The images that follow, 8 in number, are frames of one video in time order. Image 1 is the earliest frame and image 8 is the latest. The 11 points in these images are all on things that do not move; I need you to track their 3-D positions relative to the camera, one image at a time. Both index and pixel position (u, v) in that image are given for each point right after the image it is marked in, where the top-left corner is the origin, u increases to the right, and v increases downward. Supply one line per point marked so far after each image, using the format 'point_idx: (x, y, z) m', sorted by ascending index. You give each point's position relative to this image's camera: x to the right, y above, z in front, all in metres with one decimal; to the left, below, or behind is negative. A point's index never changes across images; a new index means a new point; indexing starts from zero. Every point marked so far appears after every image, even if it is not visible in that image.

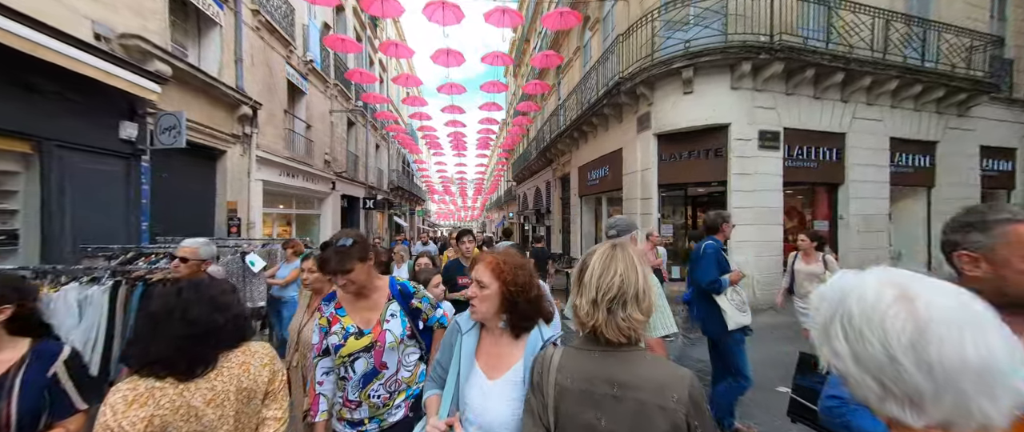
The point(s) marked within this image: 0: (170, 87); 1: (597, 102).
0: (-5.6, +2.1, +5.5) m
1: (+2.3, +3.1, +9.3) m
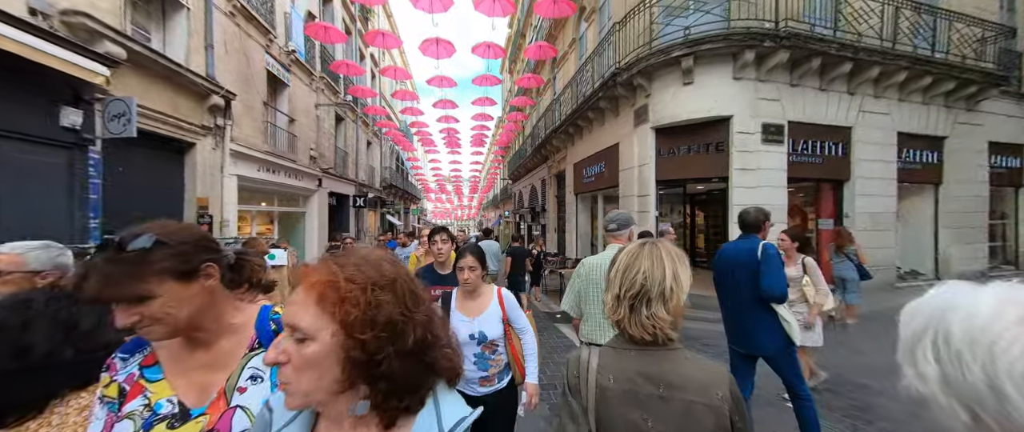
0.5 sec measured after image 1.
0: (-5.8, +2.2, +5.0) m
1: (+2.1, +3.2, +8.9) m
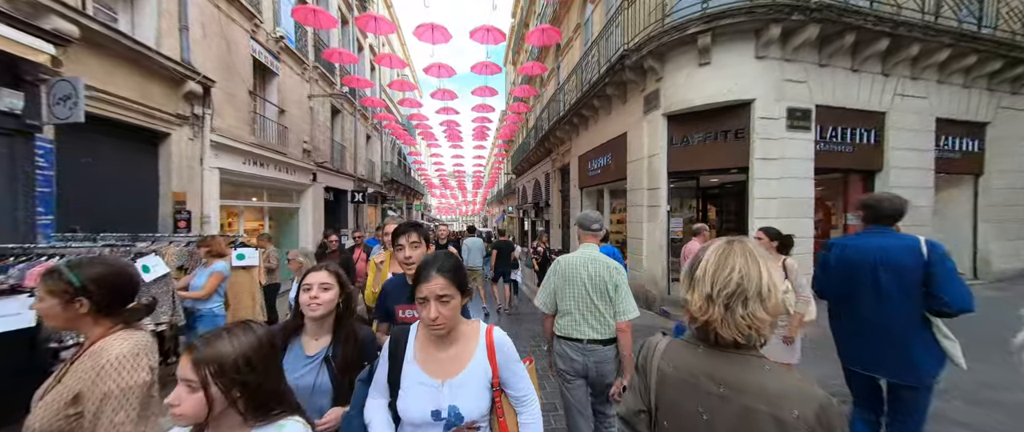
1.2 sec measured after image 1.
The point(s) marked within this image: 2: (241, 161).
0: (-5.8, +2.2, +4.6) m
1: (+2.1, +3.3, +8.3) m
2: (-6.4, +1.3, +8.1) m
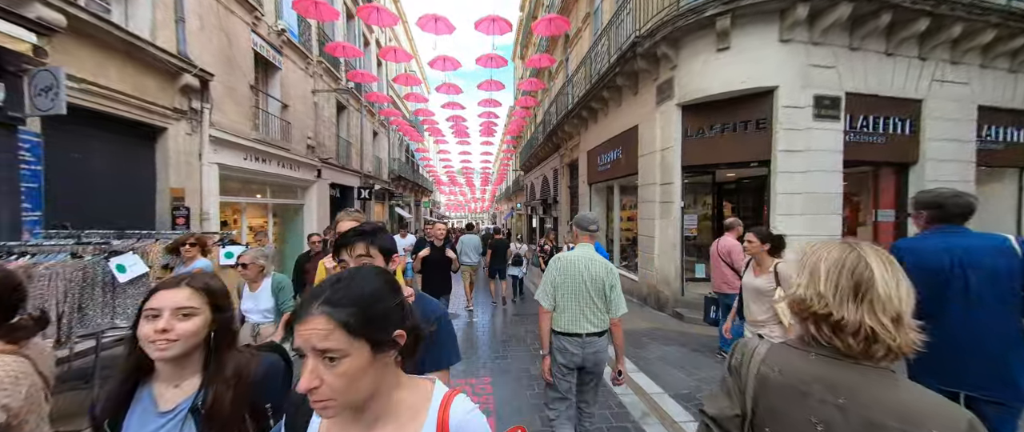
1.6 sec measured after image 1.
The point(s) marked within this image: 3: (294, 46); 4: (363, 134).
0: (-5.8, +2.3, +4.4) m
1: (+2.2, +3.4, +7.9) m
2: (-6.3, +1.4, +8.0) m
3: (-6.4, +5.0, +10.0) m
4: (-7.4, +4.1, +16.9) m
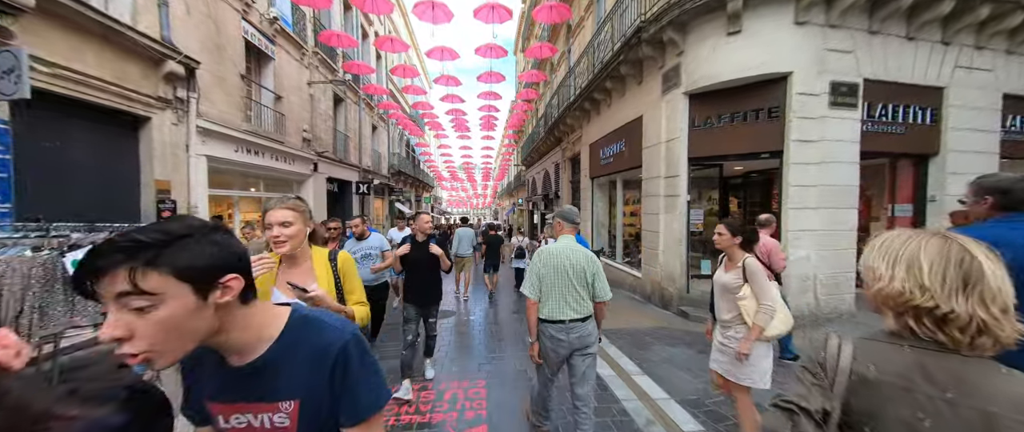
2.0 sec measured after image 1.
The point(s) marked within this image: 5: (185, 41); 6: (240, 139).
0: (-5.8, +2.4, +4.2) m
1: (+2.2, +3.5, +7.6) m
2: (-6.3, +1.5, +7.7) m
3: (-6.4, +5.2, +9.7) m
4: (-7.4, +4.3, +16.7) m
5: (-6.1, +3.3, +6.4) m
6: (-6.3, +1.8, +7.8) m
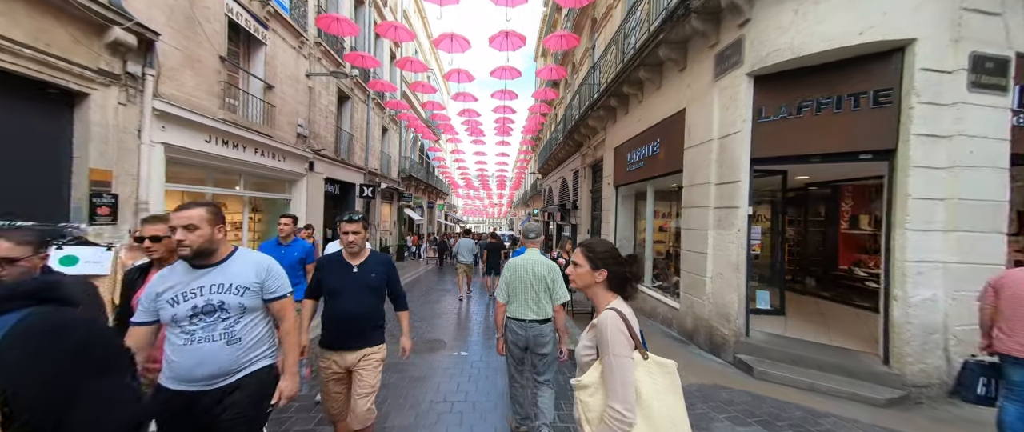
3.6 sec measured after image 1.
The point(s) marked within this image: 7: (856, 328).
0: (-5.7, +2.5, +3.2) m
1: (+2.5, +3.2, +6.3) m
2: (-6.1, +1.5, +6.8) m
3: (-5.9, +5.1, +8.8) m
4: (-6.6, +4.1, +15.8) m
5: (-5.9, +3.3, +5.4) m
6: (-6.0, +1.8, +6.9) m
7: (+5.2, -1.7, +5.1) m
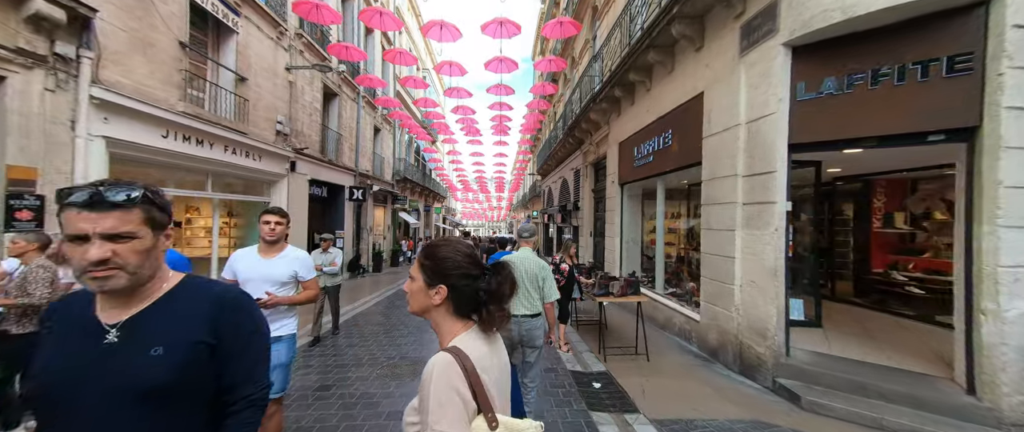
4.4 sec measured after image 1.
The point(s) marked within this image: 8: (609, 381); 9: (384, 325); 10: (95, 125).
0: (-5.8, +2.4, +2.5) m
1: (+2.4, +3.2, +5.6) m
2: (-6.2, +1.4, +6.0) m
3: (-6.1, +5.0, +8.1) m
4: (-6.7, +3.9, +15.1) m
5: (-6.0, +3.2, +4.7) m
6: (-6.1, +1.7, +6.2) m
7: (+5.1, -1.6, +4.4) m
8: (+1.2, -2.1, +4.2) m
9: (-2.7, -2.3, +7.2) m
10: (-6.0, +1.3, +4.9) m
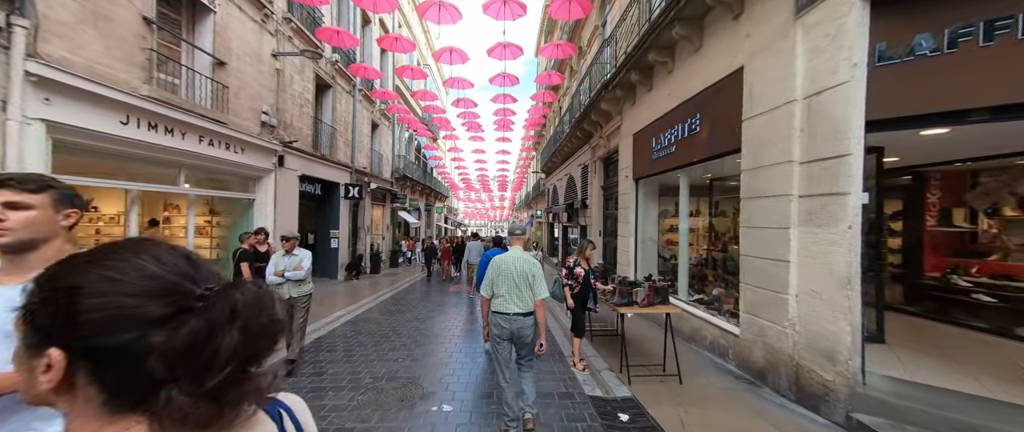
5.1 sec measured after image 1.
0: (-5.8, +2.5, +1.8) m
1: (+2.5, +3.3, +4.8) m
2: (-6.1, +1.5, +5.3) m
3: (-6.0, +5.1, +7.4) m
4: (-6.6, +4.0, +14.4) m
5: (-5.9, +3.3, +4.0) m
6: (-6.0, +1.8, +5.5) m
7: (+5.2, -1.6, +3.6) m
8: (+1.3, -2.0, +3.5) m
9: (-2.6, -2.2, +6.5) m
10: (-5.9, +1.4, +4.2) m
